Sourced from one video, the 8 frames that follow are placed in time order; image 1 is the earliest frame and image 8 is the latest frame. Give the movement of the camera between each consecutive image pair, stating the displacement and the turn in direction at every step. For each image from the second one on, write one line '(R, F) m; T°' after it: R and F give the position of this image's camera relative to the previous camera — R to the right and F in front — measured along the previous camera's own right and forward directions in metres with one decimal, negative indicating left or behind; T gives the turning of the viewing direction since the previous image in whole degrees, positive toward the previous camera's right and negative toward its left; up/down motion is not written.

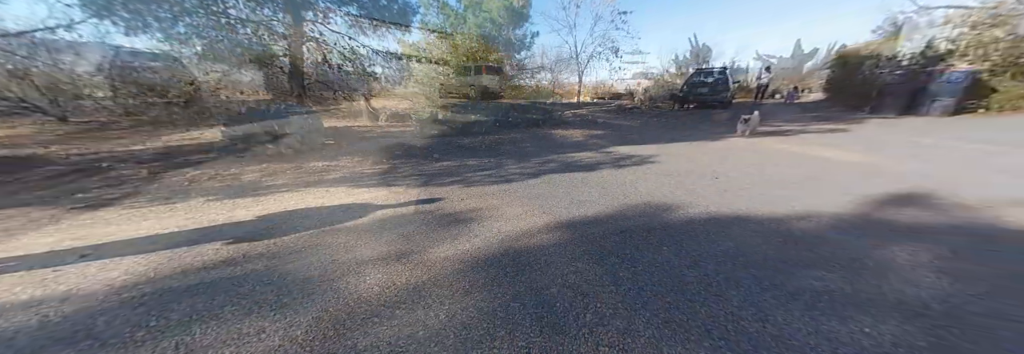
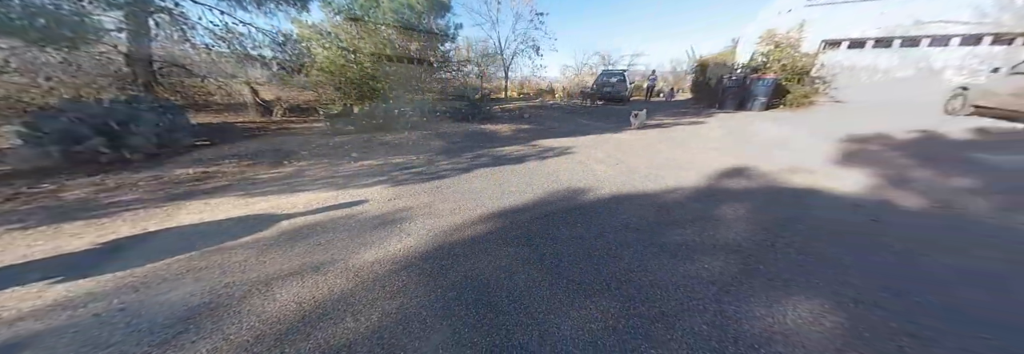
(0.0, -0.1) m; +15°
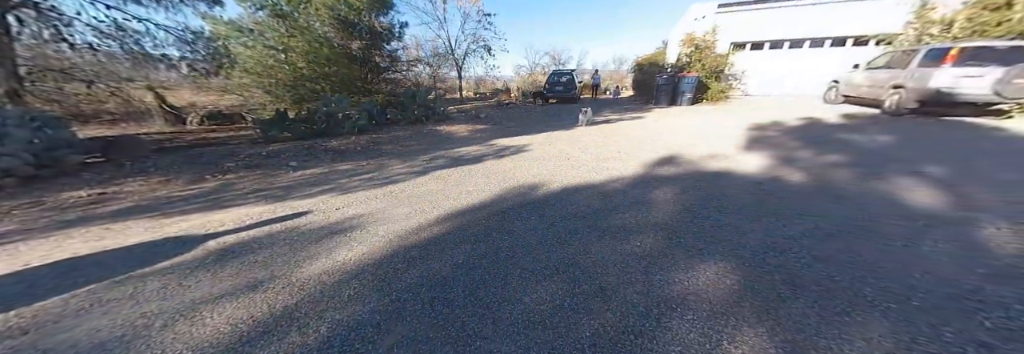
(+0.1, -0.1) m; +8°
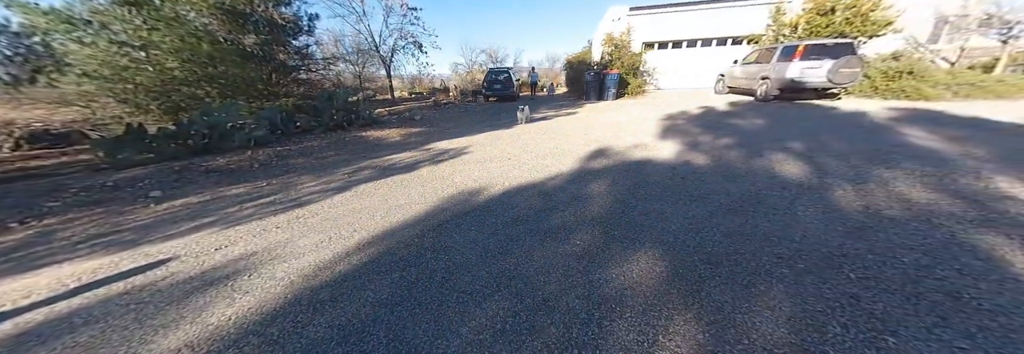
(+0.2, +0.2) m; +11°
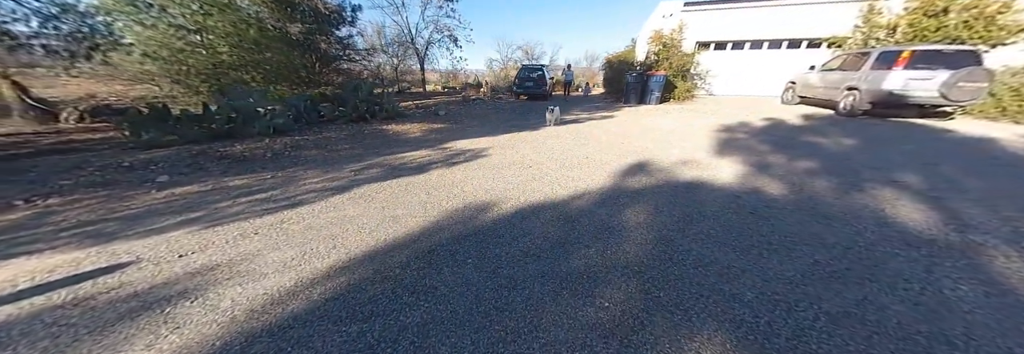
(+0.1, +0.6) m; -6°
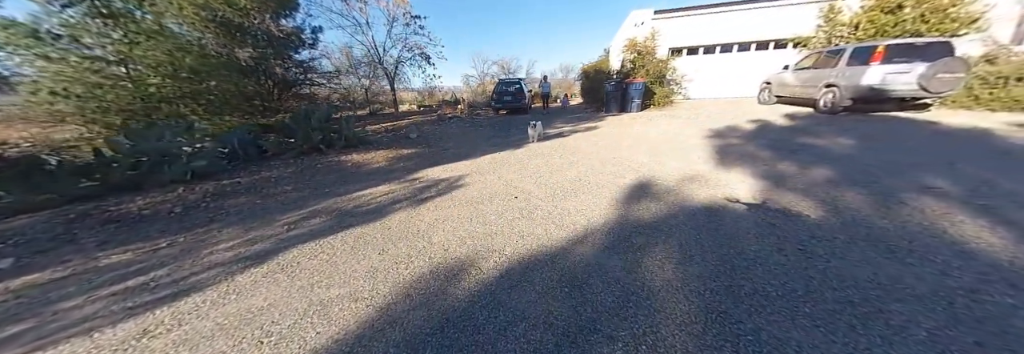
(+0.1, +0.7) m; +3°
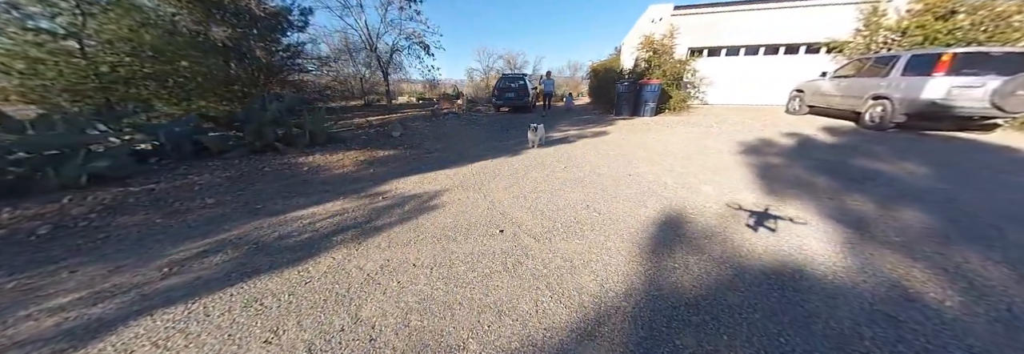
(+0.2, +0.9) m; 0°
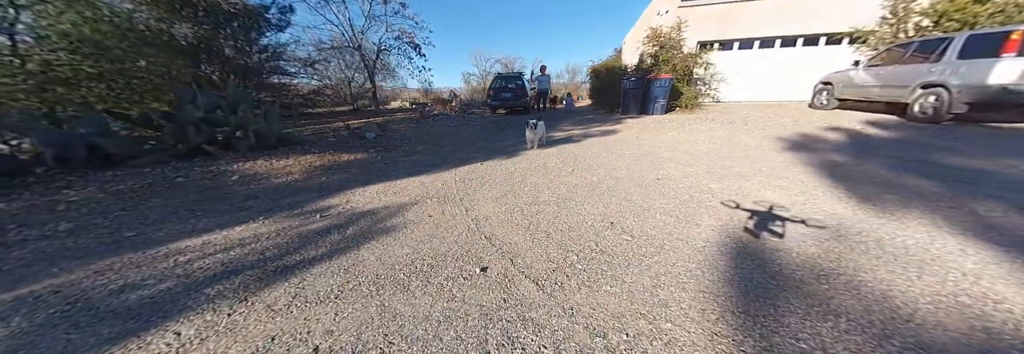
(+0.1, +1.0) m; 0°
